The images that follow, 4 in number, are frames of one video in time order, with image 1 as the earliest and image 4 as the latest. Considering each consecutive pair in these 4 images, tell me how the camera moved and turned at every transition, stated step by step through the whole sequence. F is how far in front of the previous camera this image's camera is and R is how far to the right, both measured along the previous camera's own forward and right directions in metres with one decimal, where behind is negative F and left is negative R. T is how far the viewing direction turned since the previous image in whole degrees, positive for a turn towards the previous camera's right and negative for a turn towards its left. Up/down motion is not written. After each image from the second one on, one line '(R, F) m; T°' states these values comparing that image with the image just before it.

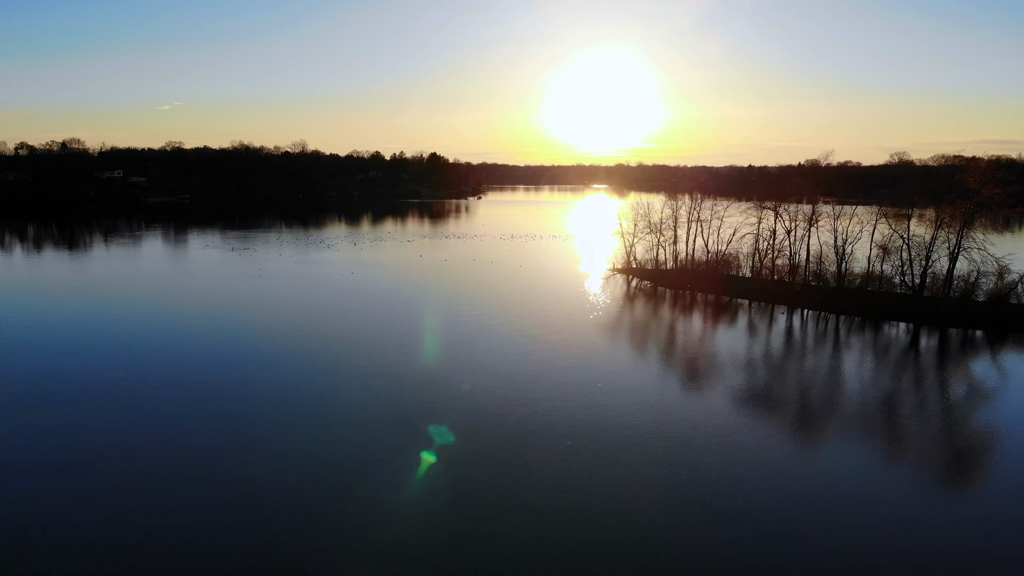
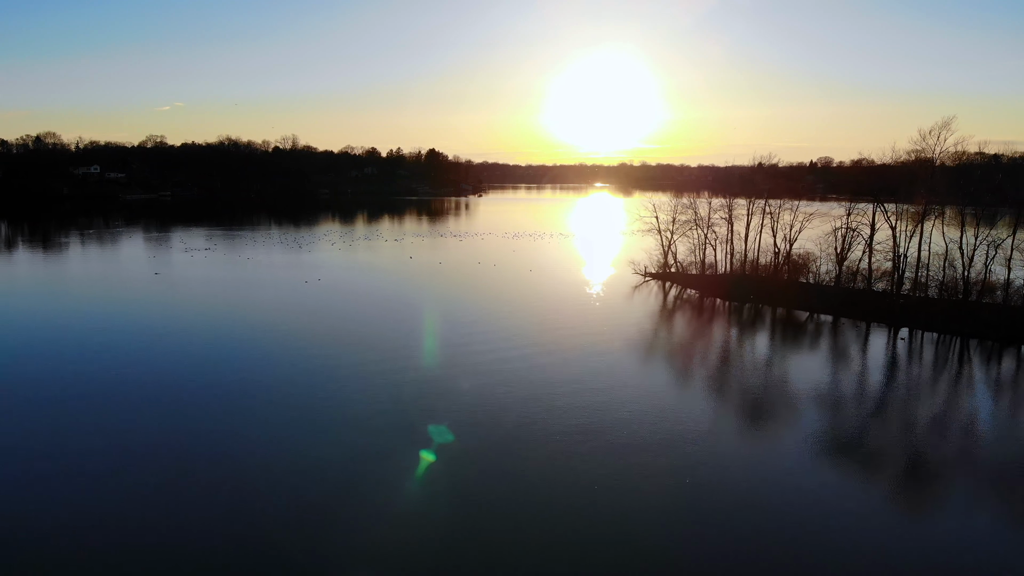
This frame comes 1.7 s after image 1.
(-0.2, +3.4) m; 0°
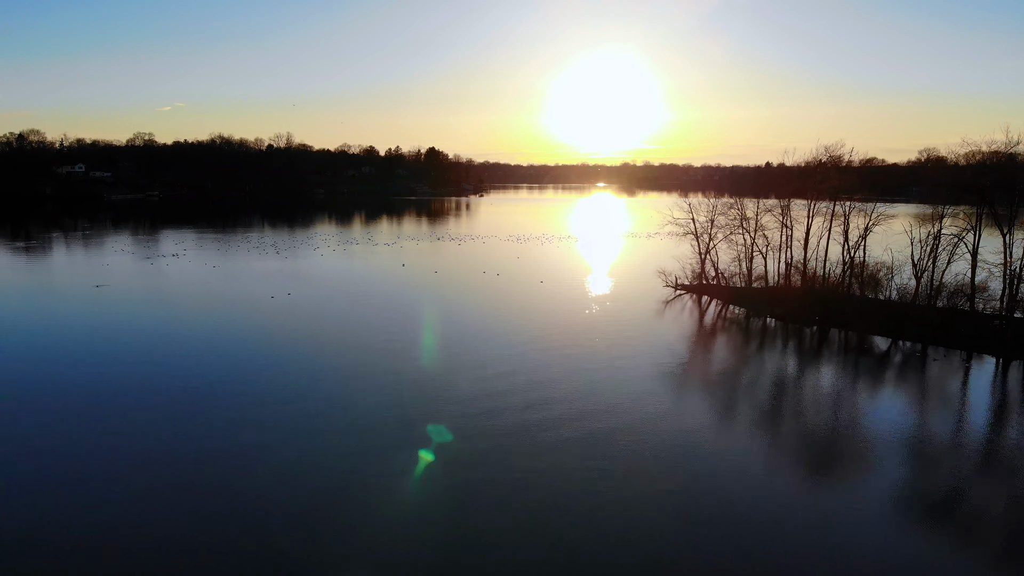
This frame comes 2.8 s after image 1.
(-0.1, +2.1) m; 0°
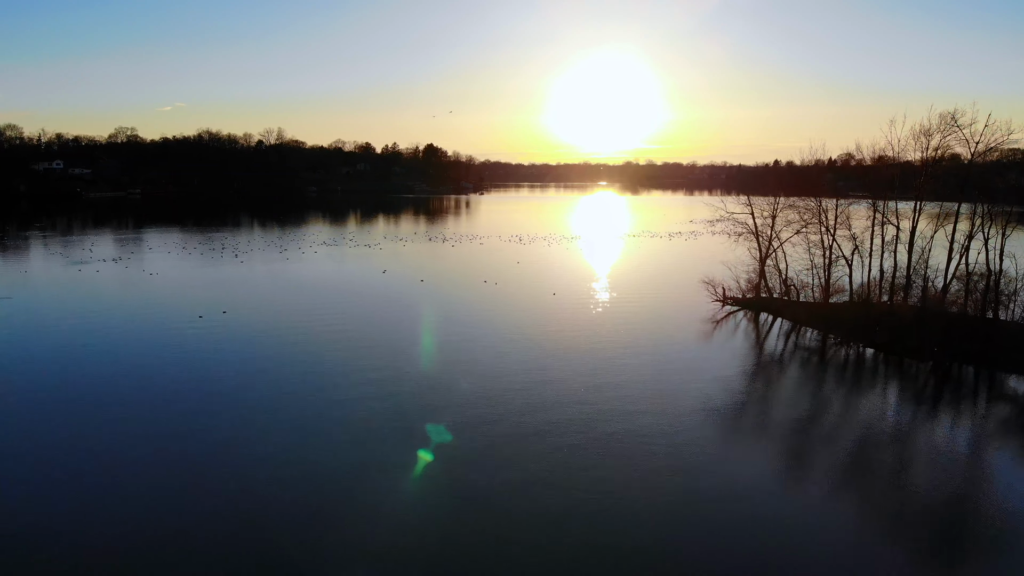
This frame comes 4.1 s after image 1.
(-0.1, +2.5) m; 0°
